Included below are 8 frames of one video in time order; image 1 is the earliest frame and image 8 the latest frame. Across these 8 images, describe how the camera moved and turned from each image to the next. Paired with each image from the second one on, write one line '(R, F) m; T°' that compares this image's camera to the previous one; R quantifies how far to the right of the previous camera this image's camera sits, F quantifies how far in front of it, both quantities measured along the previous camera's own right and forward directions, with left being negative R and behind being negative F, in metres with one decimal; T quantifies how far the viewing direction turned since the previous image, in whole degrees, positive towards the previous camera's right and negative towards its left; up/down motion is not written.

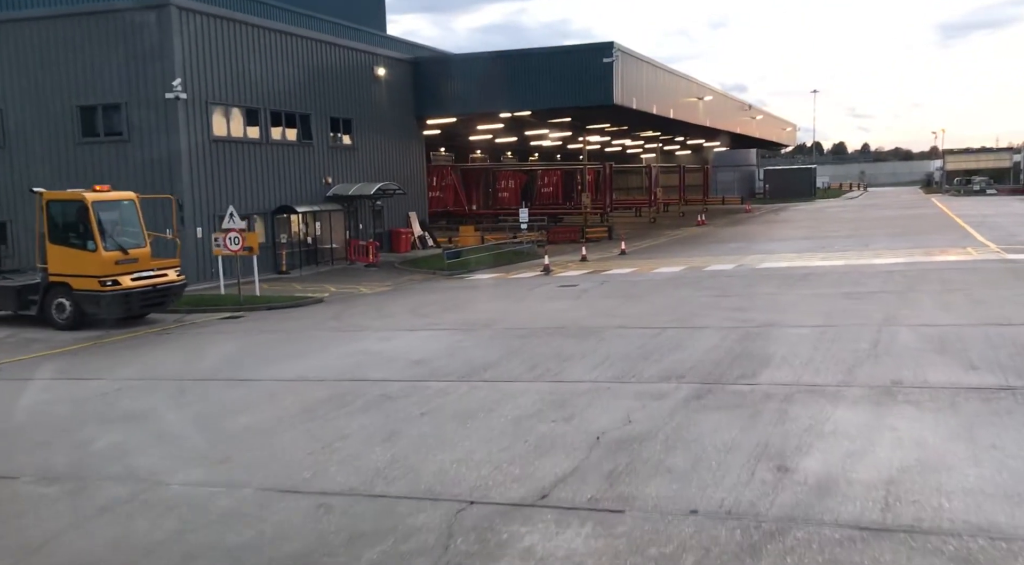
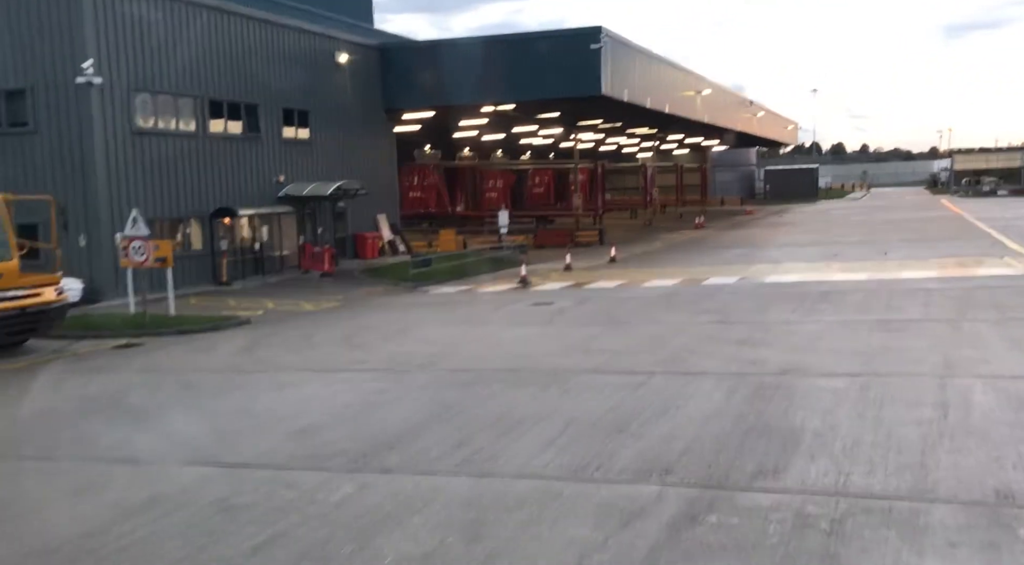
(+0.7, +3.4) m; 0°
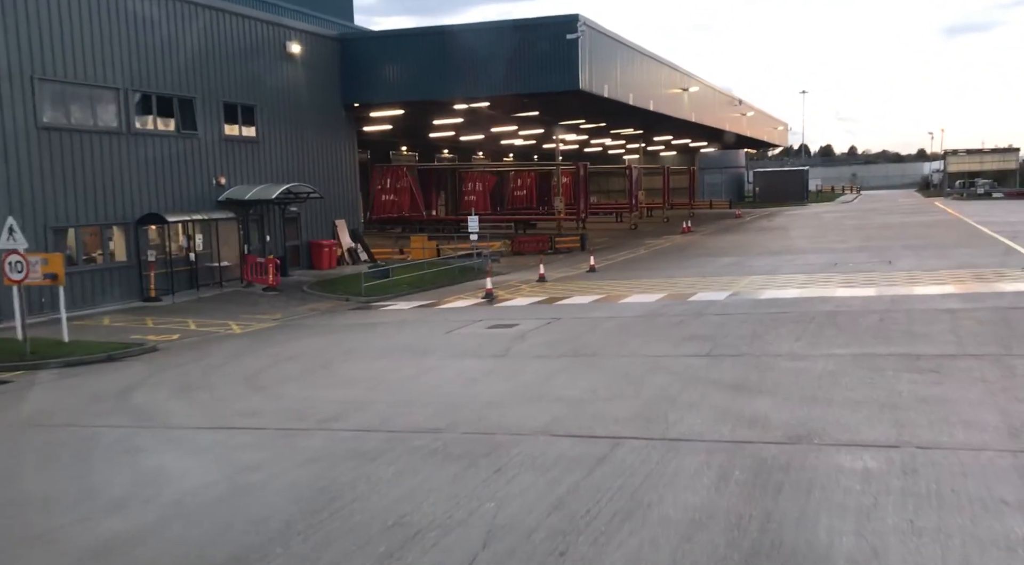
(+0.6, +2.7) m; +1°
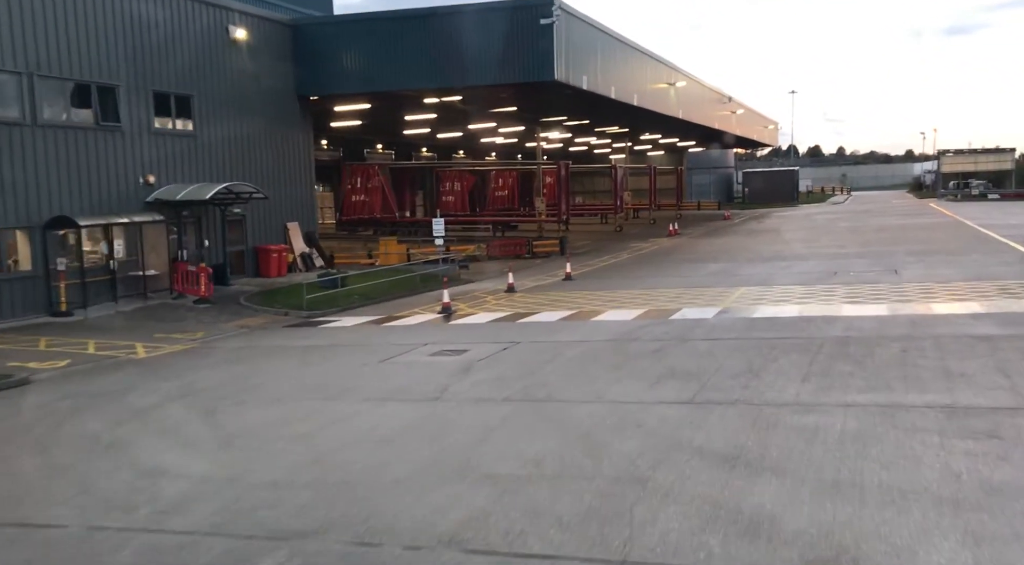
(+0.6, +2.6) m; +1°
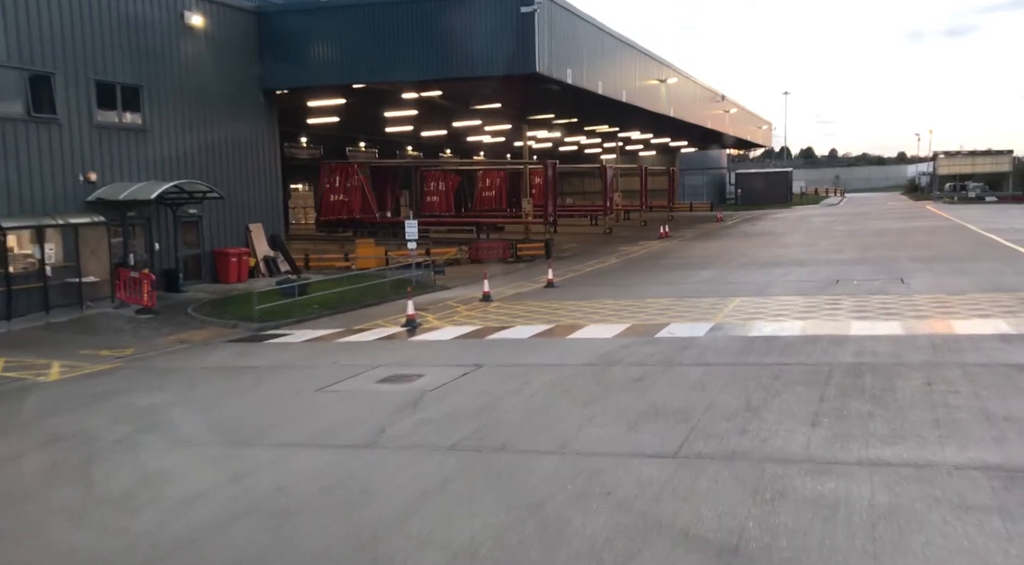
(+0.4, +1.9) m; 0°
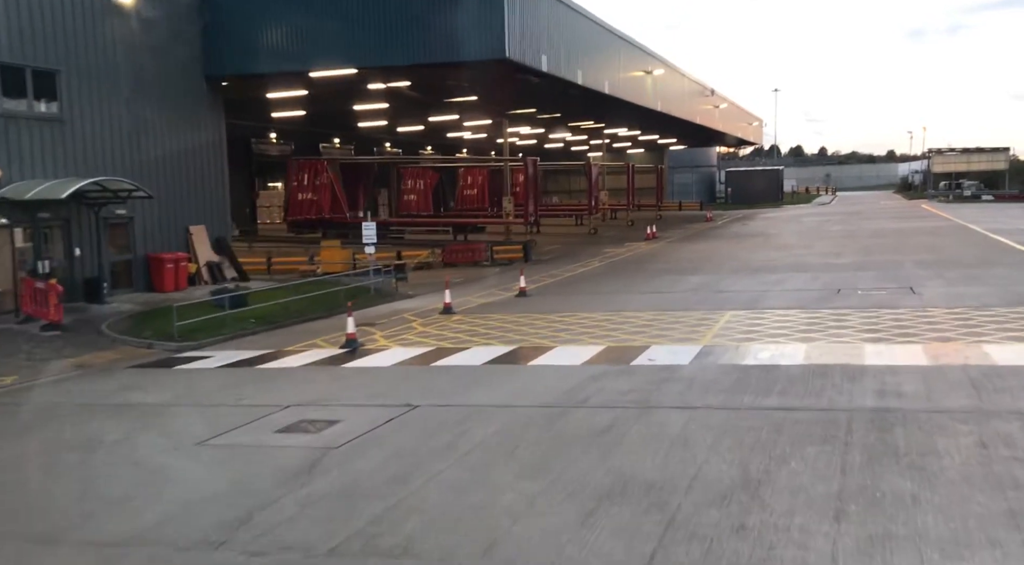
(+0.5, +2.4) m; +1°
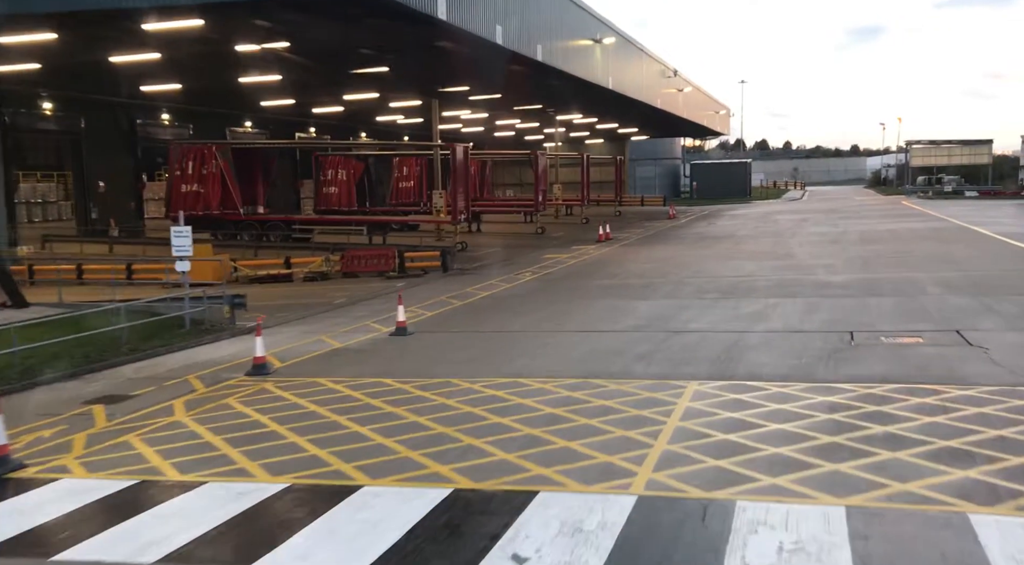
(+1.6, +6.8) m; +2°
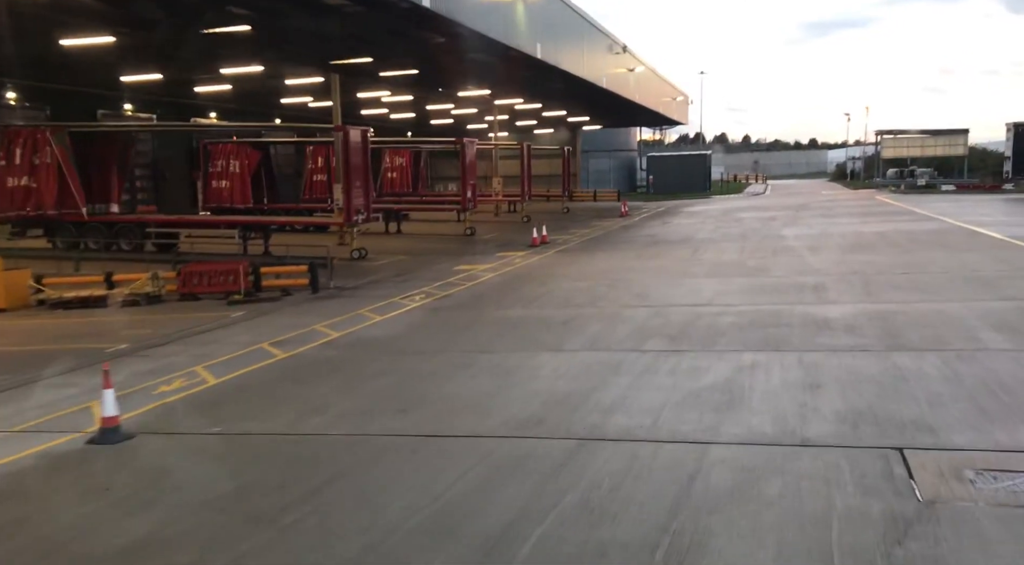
(+1.7, +6.8) m; +2°
